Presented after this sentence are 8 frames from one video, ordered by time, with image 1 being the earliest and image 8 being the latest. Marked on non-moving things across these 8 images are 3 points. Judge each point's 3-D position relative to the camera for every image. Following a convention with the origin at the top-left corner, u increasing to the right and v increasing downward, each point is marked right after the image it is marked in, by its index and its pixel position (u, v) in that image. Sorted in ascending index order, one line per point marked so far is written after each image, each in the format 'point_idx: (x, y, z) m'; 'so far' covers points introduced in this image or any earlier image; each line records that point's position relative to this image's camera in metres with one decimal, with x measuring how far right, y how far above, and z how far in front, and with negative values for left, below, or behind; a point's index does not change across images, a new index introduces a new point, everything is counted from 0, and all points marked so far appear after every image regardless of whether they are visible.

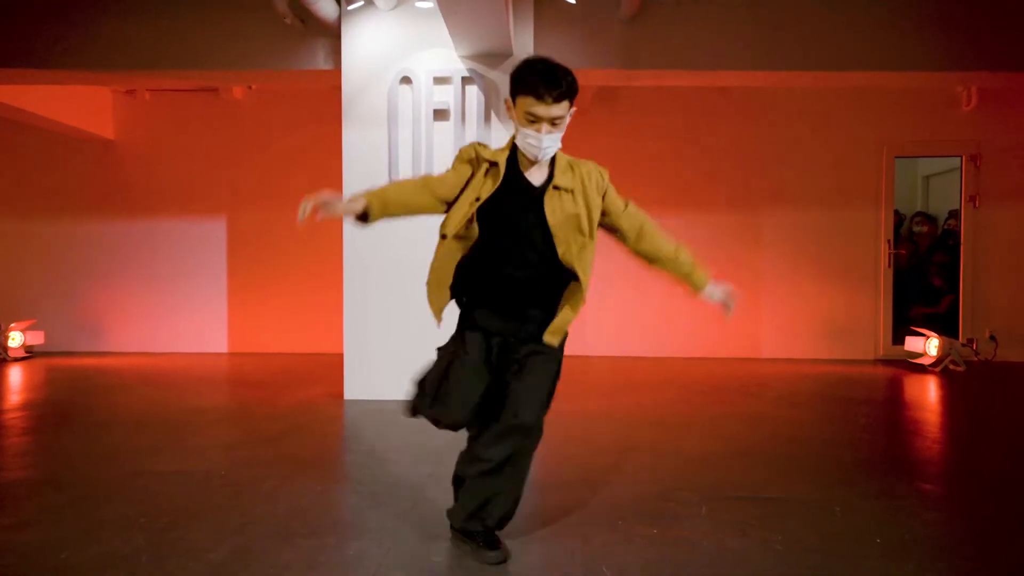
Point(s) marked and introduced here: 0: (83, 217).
0: (-4.7, +0.8, +6.0) m
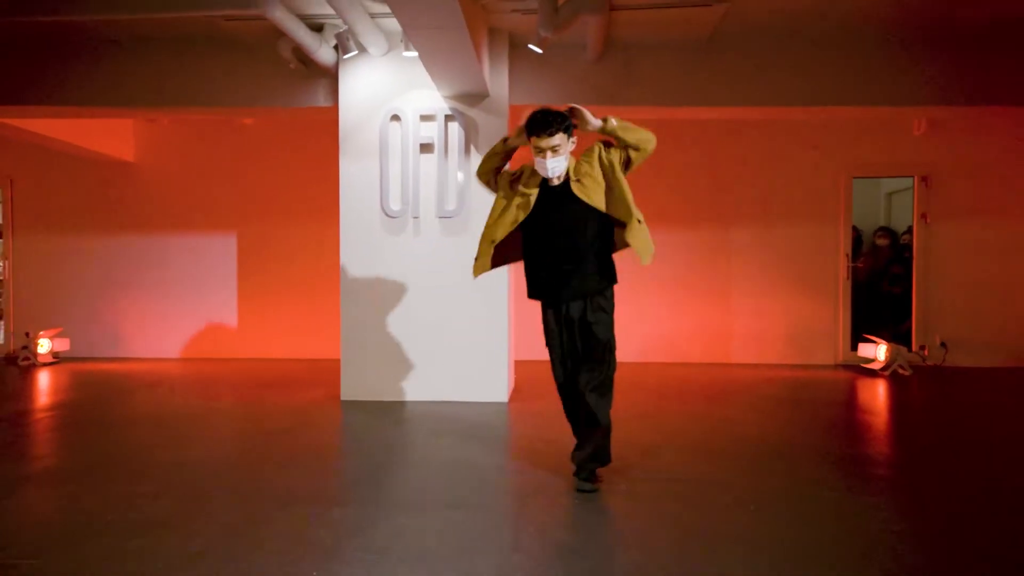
0: (-4.9, +0.7, +6.5) m
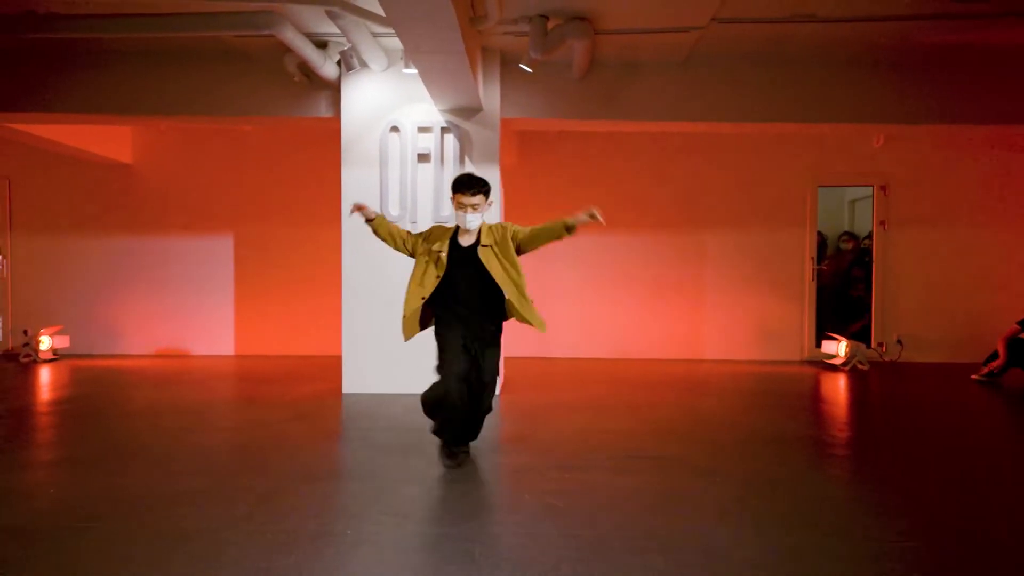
0: (-5.0, +0.7, +6.7) m
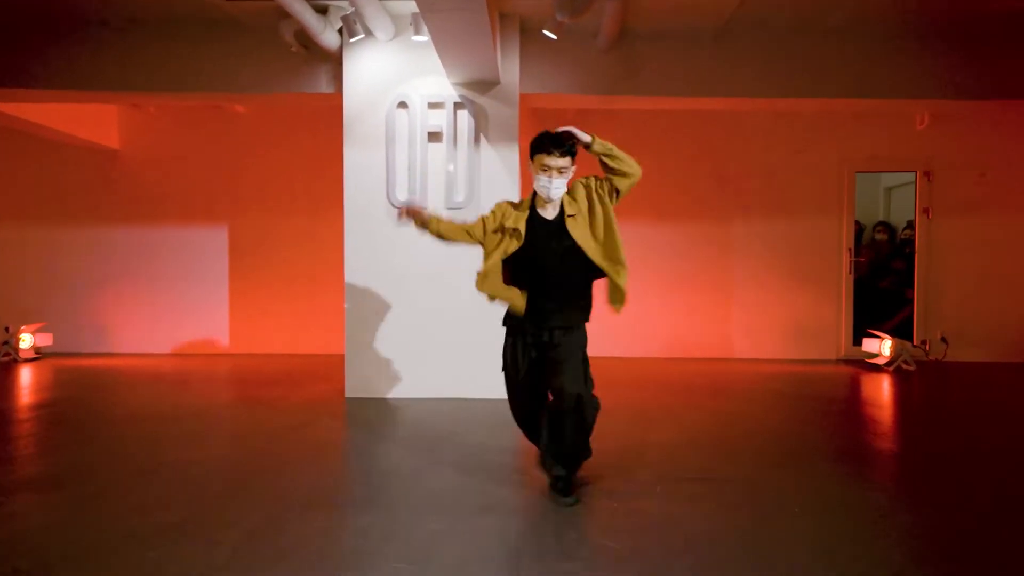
0: (-4.9, +0.7, +6.3) m
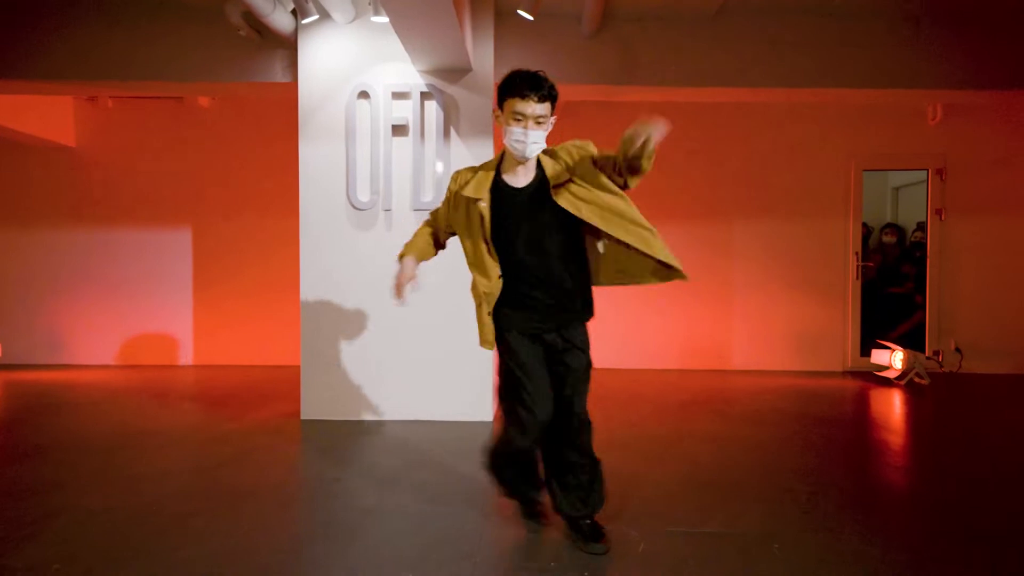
0: (-5.1, +0.7, +5.9) m
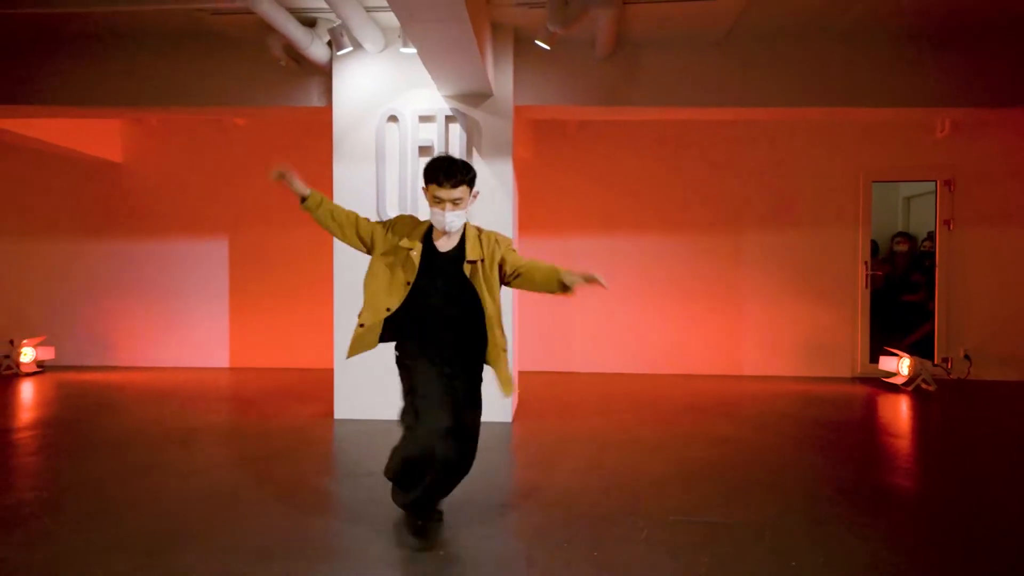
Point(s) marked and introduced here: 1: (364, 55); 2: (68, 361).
0: (-4.9, +0.6, +6.3) m
1: (-1.1, +1.7, +4.0) m
2: (-5.2, -0.8, +6.3) m
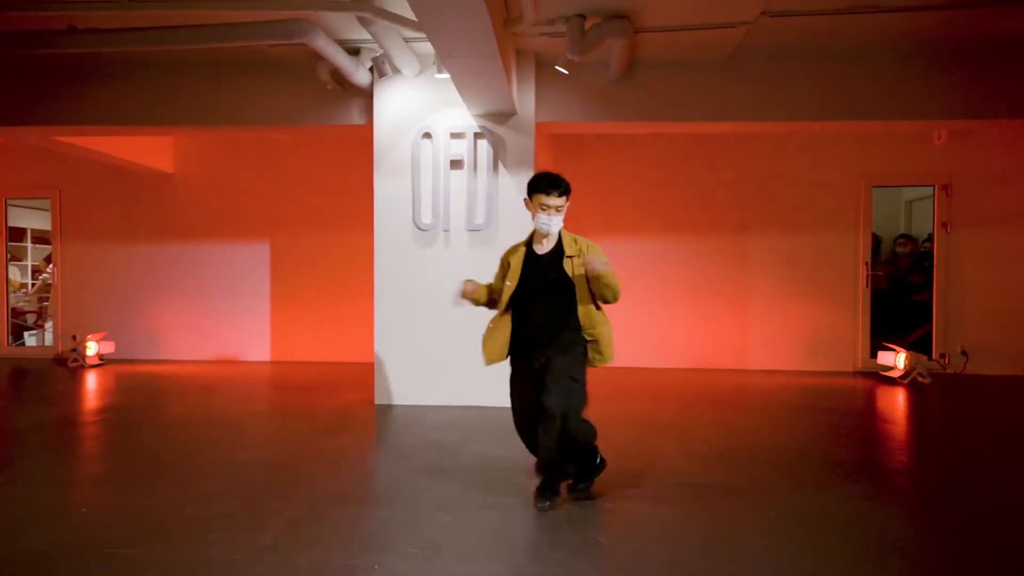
0: (-4.6, +0.6, +6.8) m
1: (-0.9, +1.7, +4.4) m
2: (-4.9, -0.8, +6.9) m
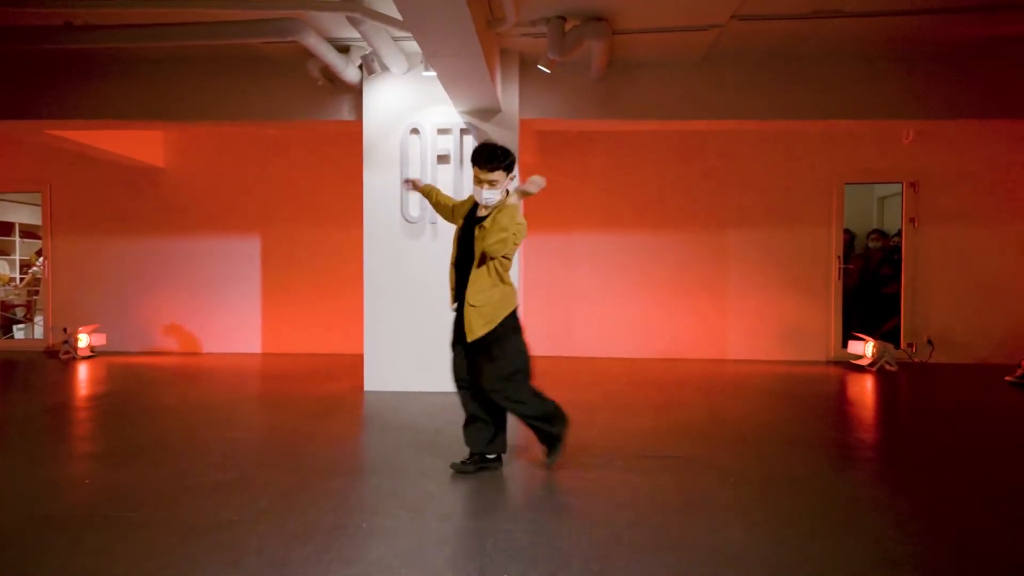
0: (-4.8, +0.7, +6.9) m
1: (-1.0, +1.8, +4.6) m
2: (-5.1, -0.8, +7.0) m
